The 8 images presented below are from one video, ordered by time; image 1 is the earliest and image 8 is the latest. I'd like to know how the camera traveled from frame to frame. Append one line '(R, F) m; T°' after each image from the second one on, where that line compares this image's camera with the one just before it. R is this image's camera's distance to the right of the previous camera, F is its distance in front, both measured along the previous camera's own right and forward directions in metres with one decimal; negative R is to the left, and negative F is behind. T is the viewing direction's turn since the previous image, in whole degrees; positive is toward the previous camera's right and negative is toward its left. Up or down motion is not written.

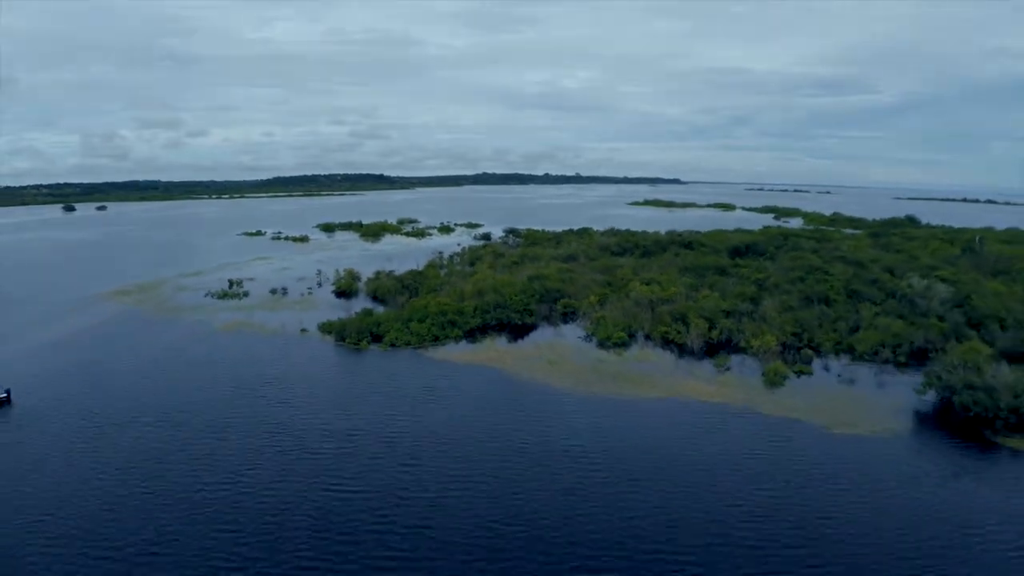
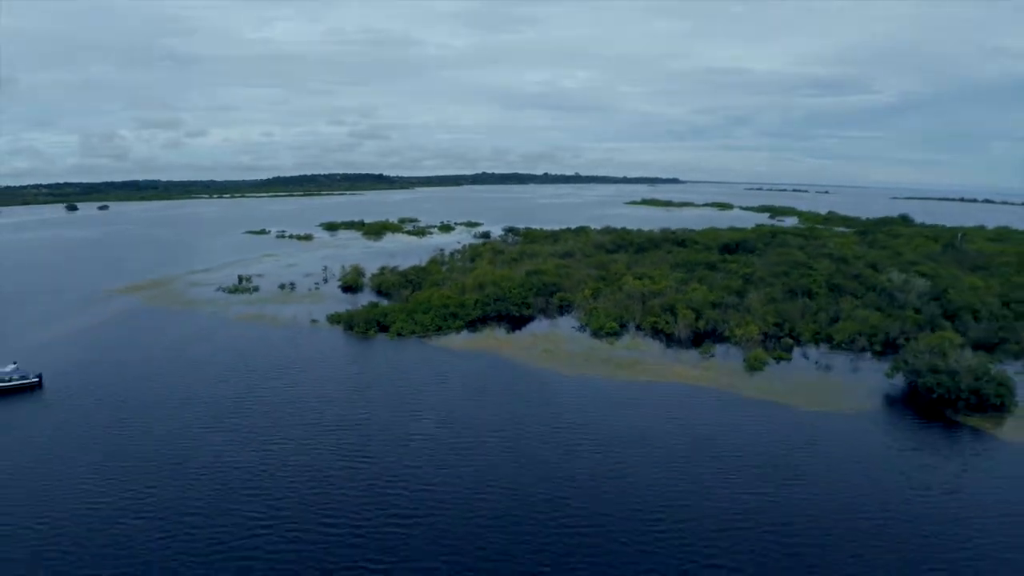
(0.0, -1.3) m; 0°
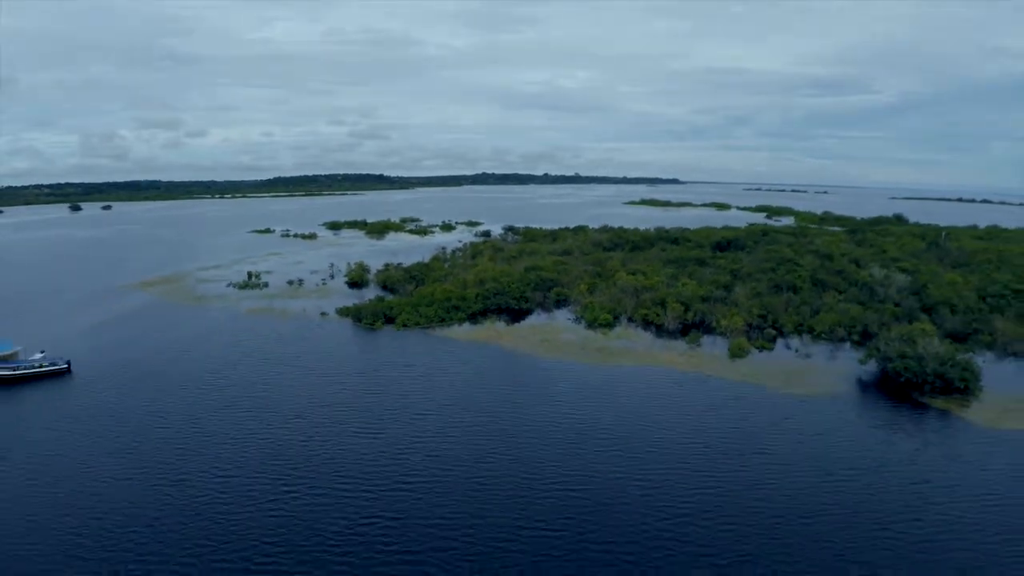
(0.0, -1.3) m; 0°
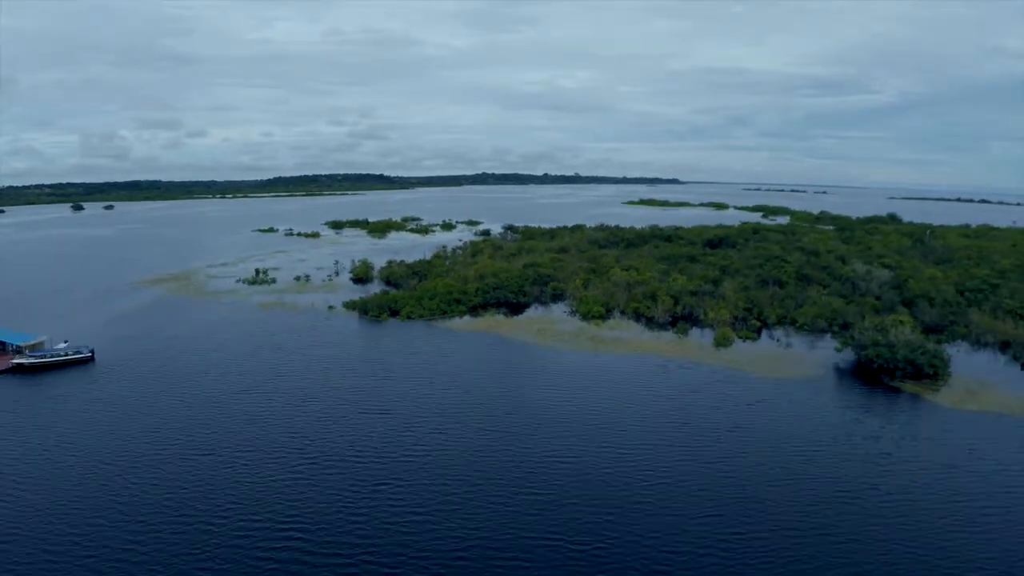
(0.0, -1.2) m; 0°
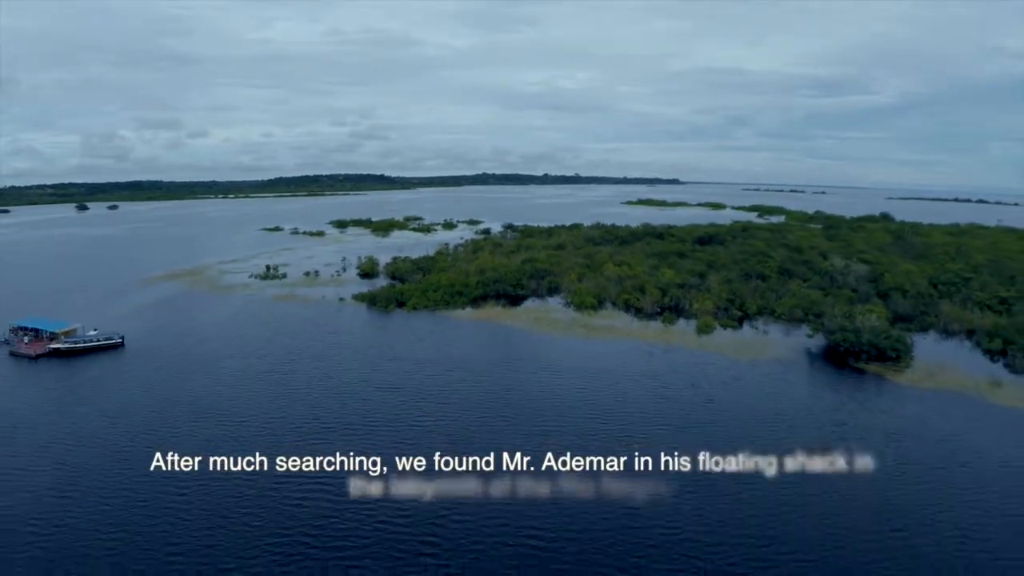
(0.0, -1.8) m; 0°
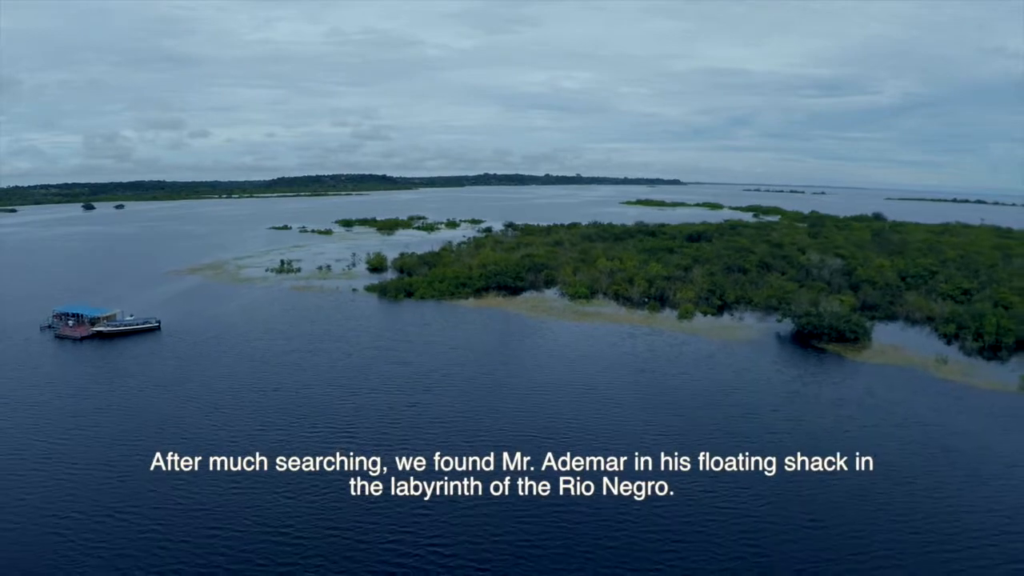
(0.0, -2.4) m; 0°
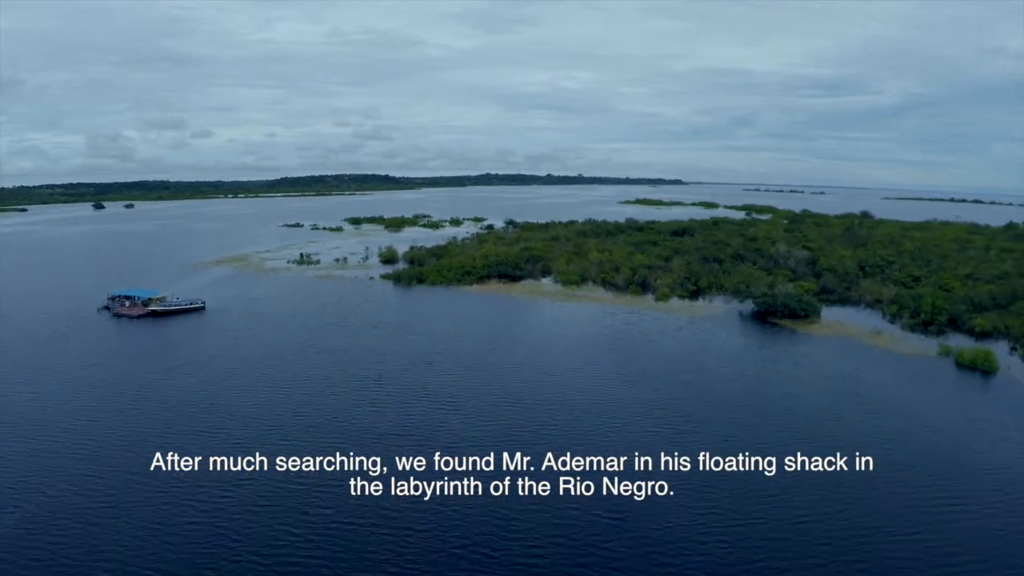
(0.0, -3.8) m; 0°
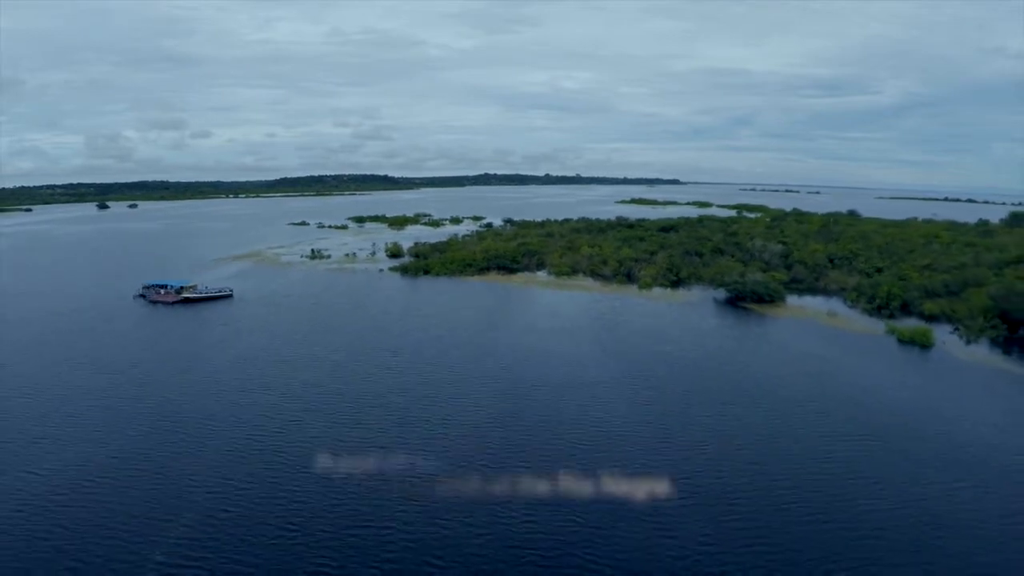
(+0.1, -3.0) m; 0°
